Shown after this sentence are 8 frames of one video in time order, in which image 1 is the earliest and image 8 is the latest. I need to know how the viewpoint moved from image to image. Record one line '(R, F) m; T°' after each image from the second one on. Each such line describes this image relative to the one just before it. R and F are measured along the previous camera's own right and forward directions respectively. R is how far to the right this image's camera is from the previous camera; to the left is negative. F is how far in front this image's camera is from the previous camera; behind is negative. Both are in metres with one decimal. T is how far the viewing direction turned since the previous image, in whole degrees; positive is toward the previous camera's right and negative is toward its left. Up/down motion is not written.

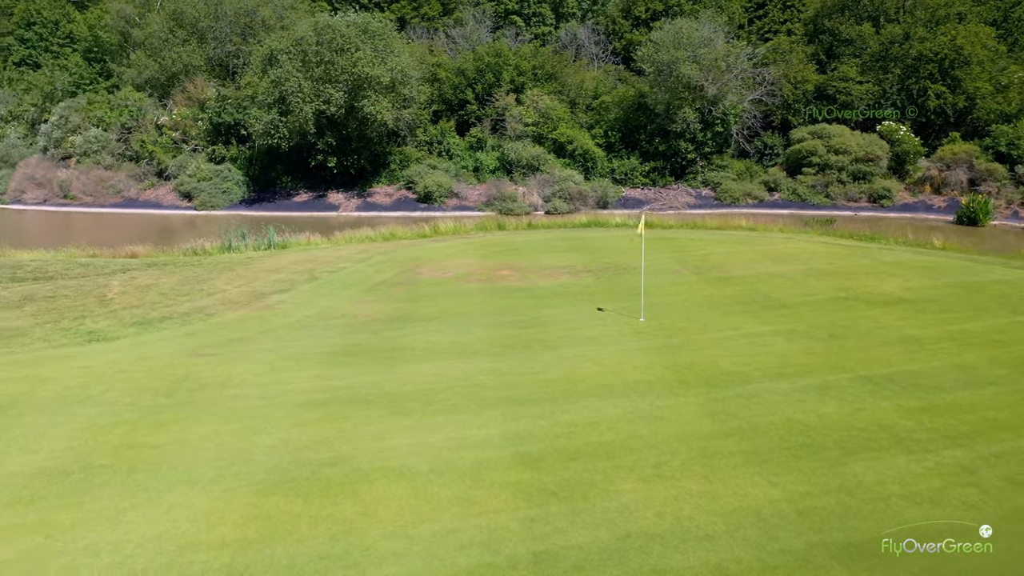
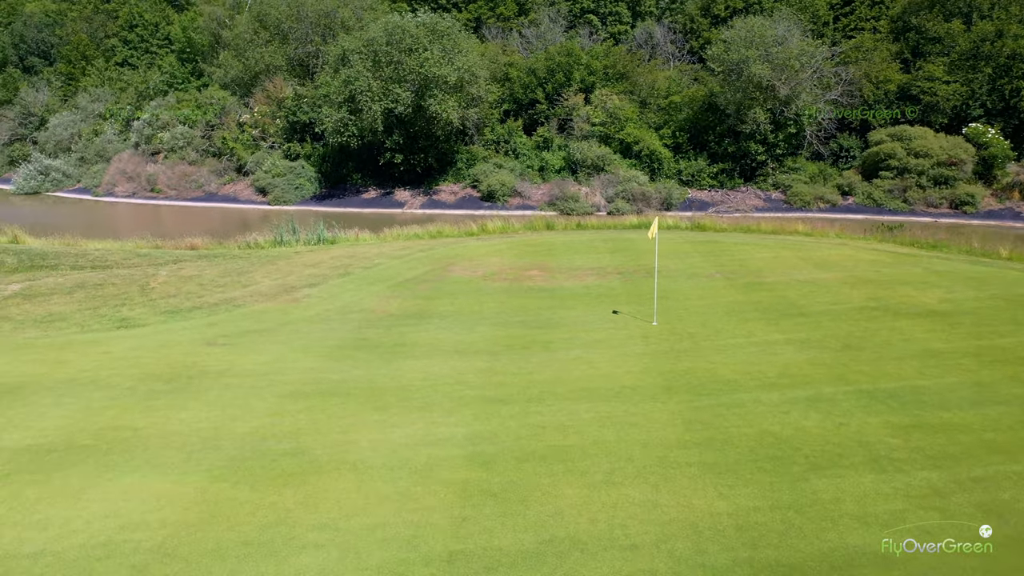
(+1.2, +0.1) m; -6°
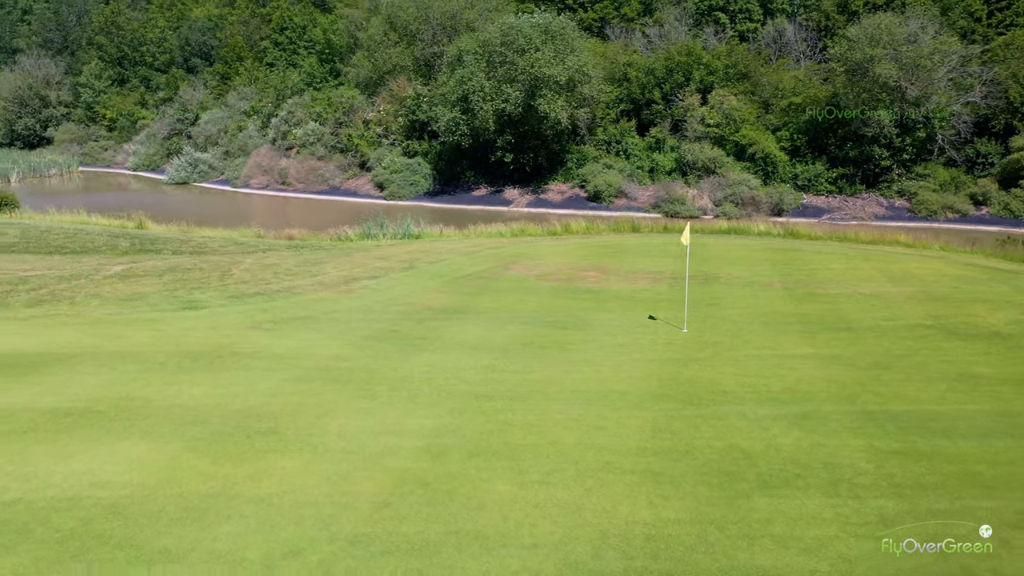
(+1.7, 0.0) m; -10°
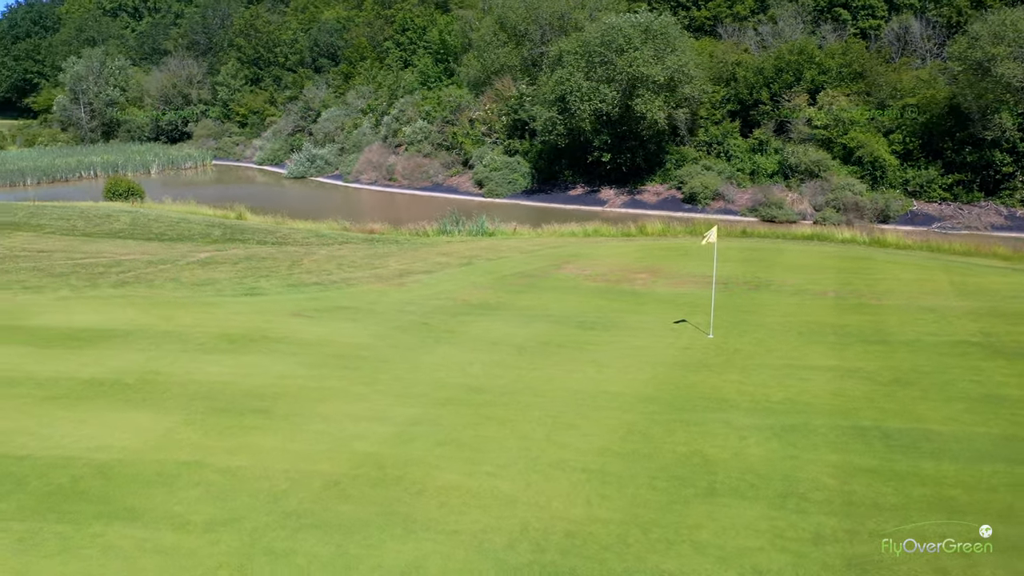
(+1.5, -0.1) m; -9°
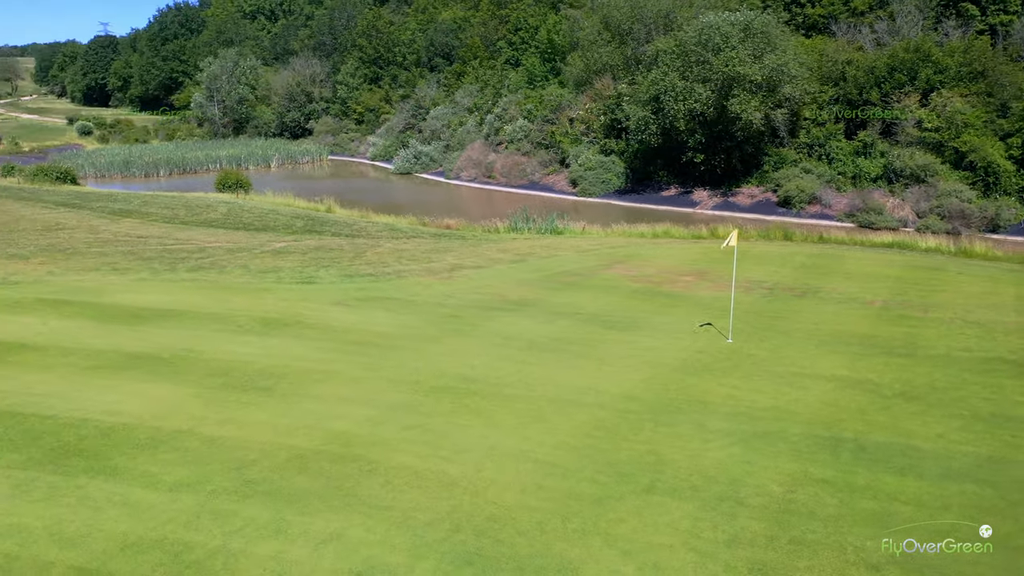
(+1.5, -0.2) m; -8°
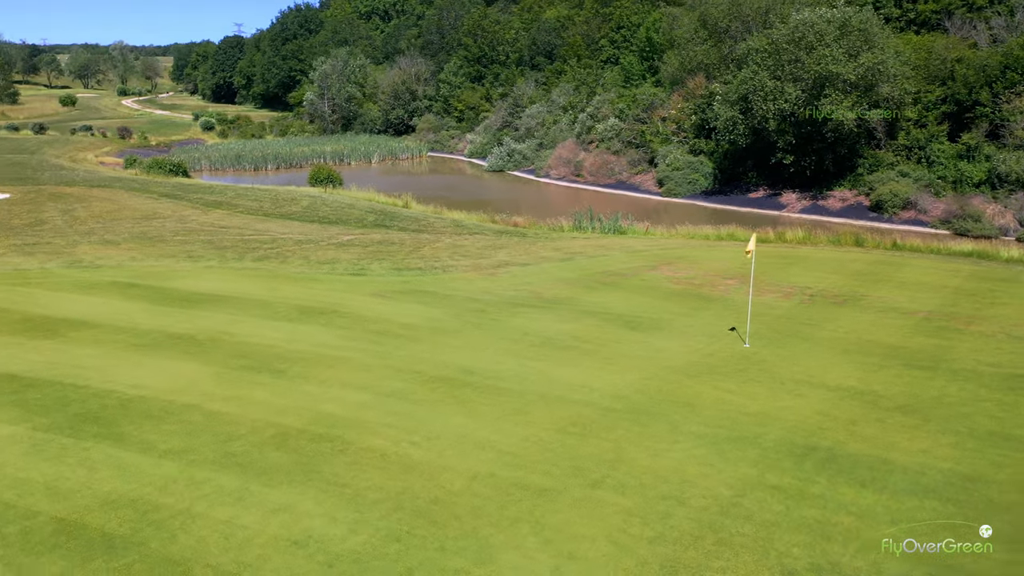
(+1.4, -0.2) m; -8°
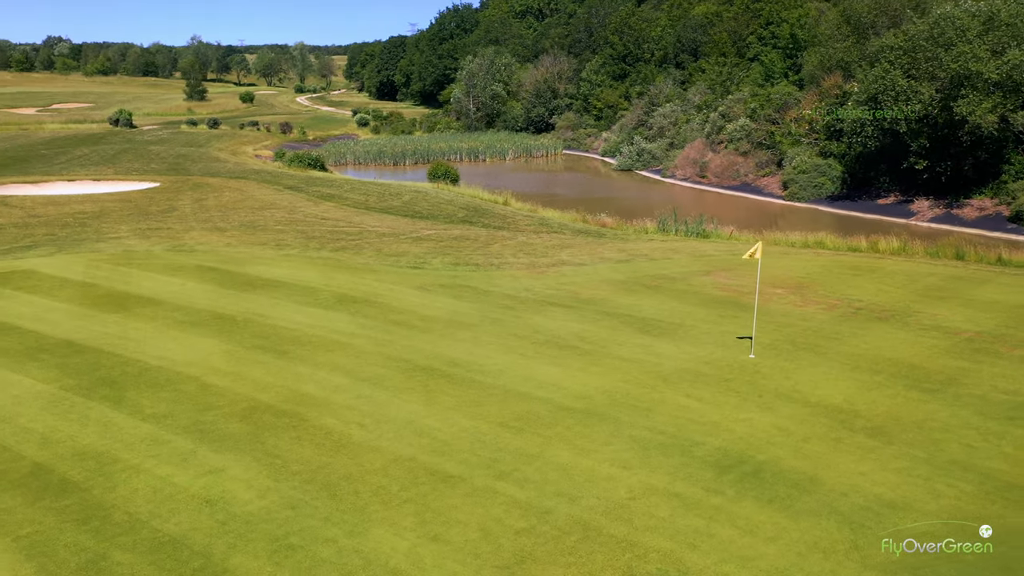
(+2.3, -0.2) m; -11°
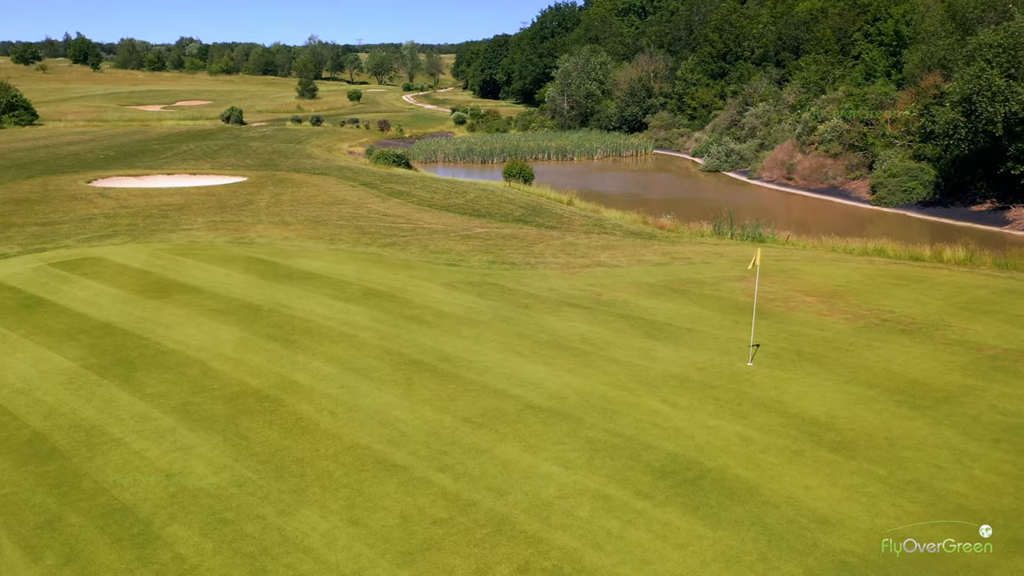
(+1.6, -0.2) m; -7°
